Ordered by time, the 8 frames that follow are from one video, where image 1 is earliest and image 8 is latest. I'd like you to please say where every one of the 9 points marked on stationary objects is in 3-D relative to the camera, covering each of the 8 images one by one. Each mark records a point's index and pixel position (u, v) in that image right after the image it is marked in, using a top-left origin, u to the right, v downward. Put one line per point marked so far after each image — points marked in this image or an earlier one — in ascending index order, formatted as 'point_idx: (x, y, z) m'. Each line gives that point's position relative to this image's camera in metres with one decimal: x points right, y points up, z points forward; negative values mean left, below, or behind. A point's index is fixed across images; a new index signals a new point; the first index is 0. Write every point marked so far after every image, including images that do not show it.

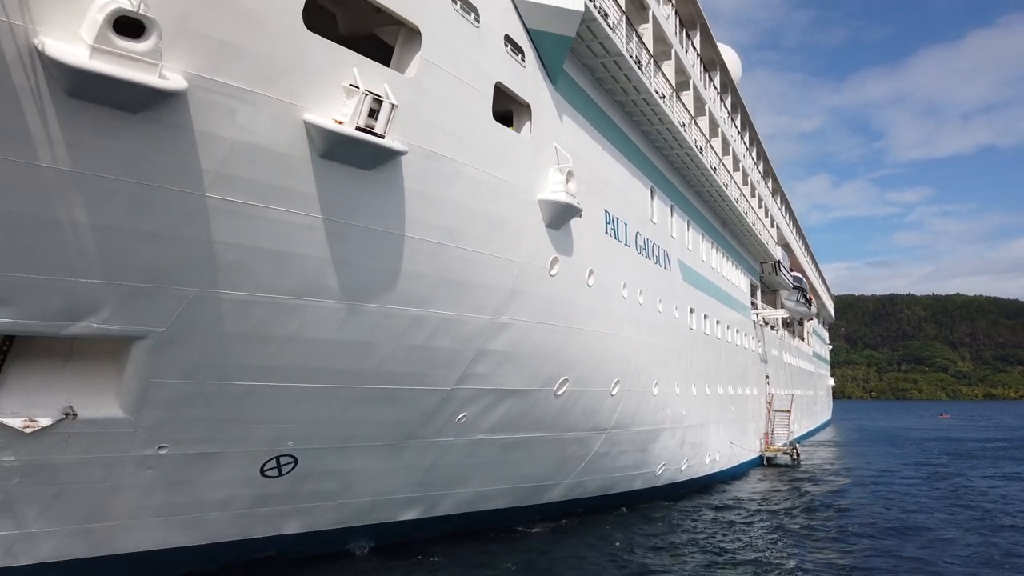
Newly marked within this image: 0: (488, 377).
0: (-0.2, -0.7, +6.2) m
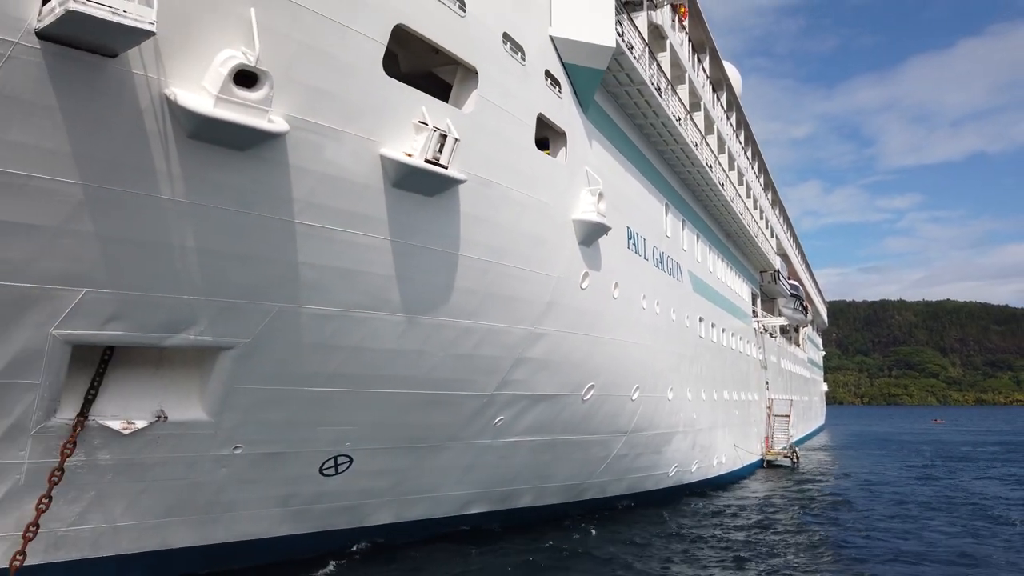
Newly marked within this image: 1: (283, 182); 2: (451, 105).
0: (+0.1, -0.8, +6.7) m
1: (-1.3, +0.6, +4.4) m
2: (-0.4, +1.2, +5.3) m
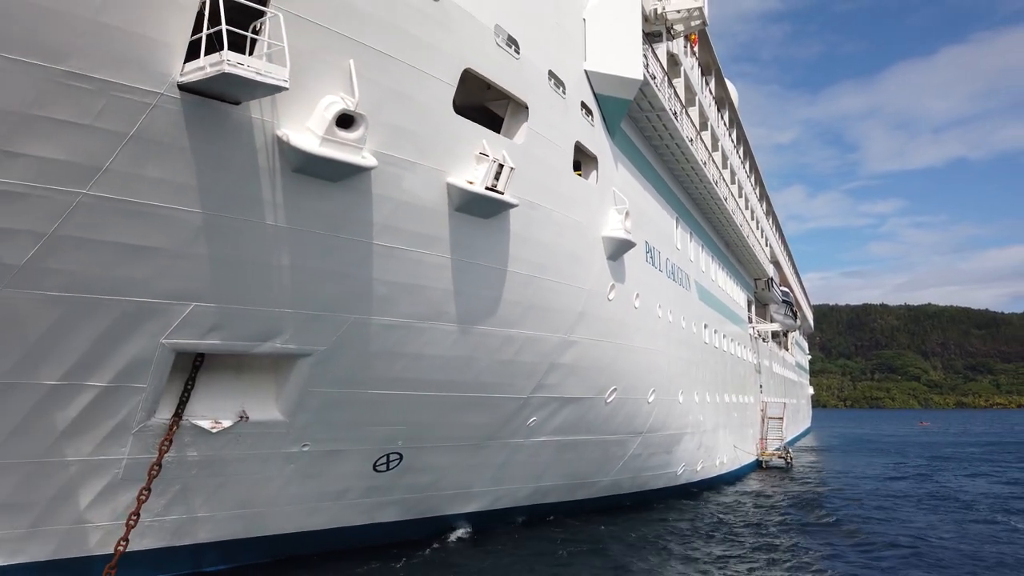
0: (+0.4, -0.9, +7.3) m
1: (-0.9, +0.5, +4.9) m
2: (-0.1, +1.1, +5.9) m
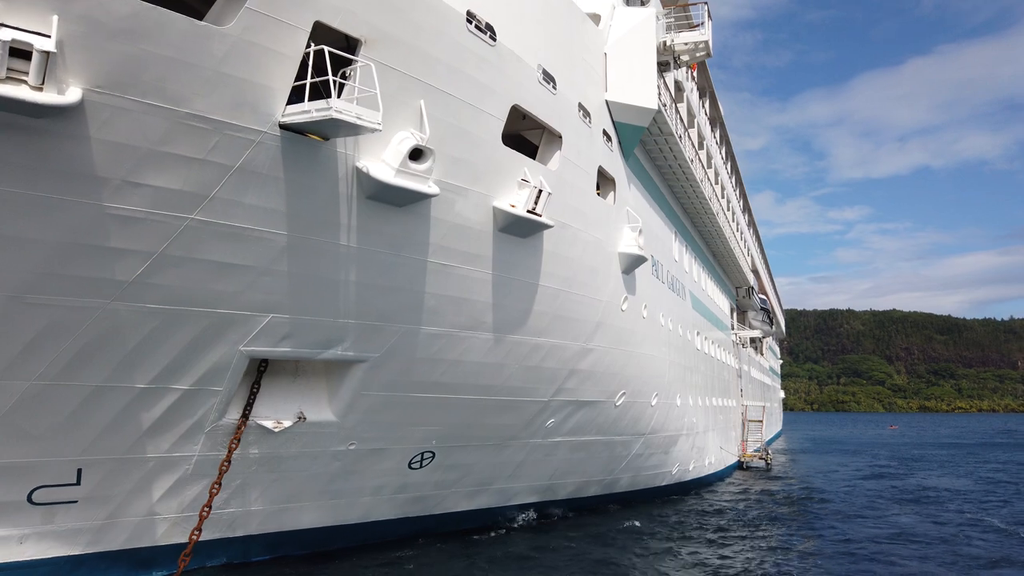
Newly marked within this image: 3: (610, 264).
0: (+0.6, -1.0, +7.9) m
1: (-0.6, +0.4, +5.5) m
2: (+0.2, +1.0, +6.4) m
3: (+1.0, +0.2, +7.7) m
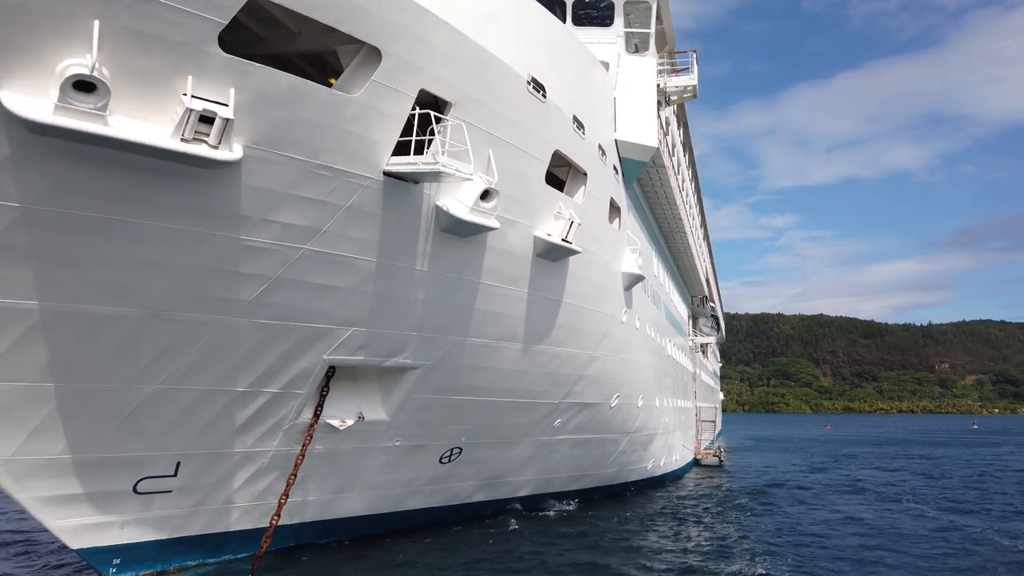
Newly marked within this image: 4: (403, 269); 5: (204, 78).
0: (+0.8, -1.2, +8.9) m
1: (-0.3, +0.3, +6.4) m
2: (+0.5, +0.9, +7.4) m
3: (+1.1, +0.1, +8.7) m
4: (-0.8, +0.1, +5.9) m
5: (-1.7, +1.1, +4.3) m
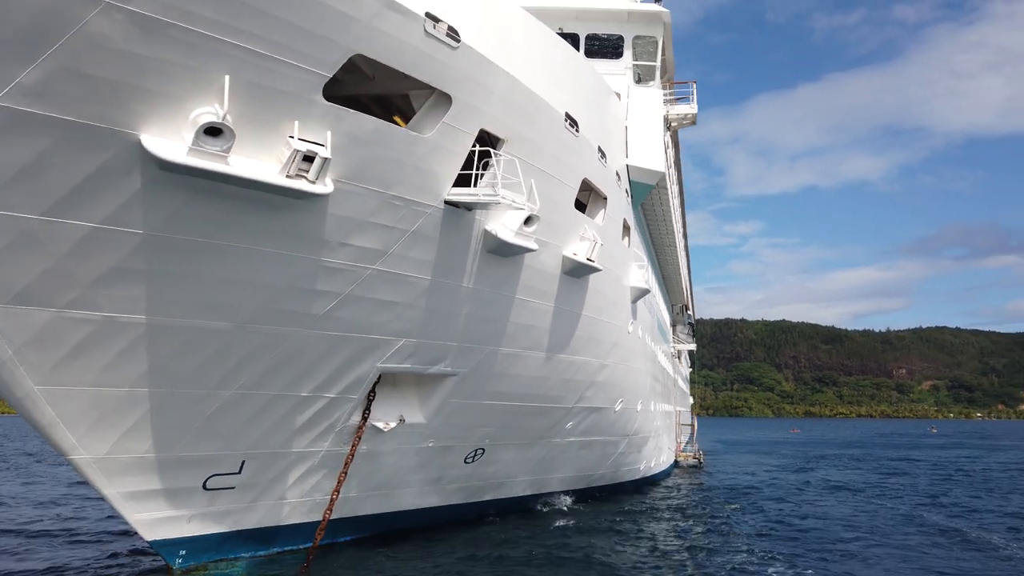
0: (+1.0, -1.3, +9.6) m
1: (0.0, +0.1, +7.1) m
2: (+0.8, +0.7, +8.1) m
3: (+1.3, -0.1, +9.4) m
4: (-0.5, 0.0, +6.5) m
5: (-1.3, +1.0, +4.9) m
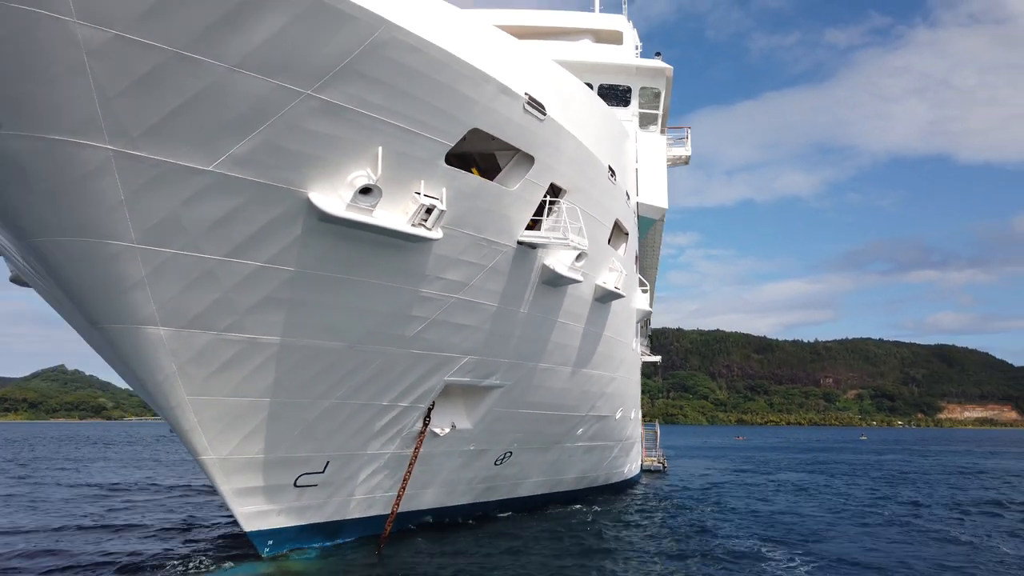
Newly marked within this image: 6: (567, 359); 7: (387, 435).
0: (+1.2, -1.6, +10.8) m
1: (+0.5, -0.1, +8.2) m
2: (+1.2, +0.5, +9.3) m
3: (+1.6, -0.4, +10.6) m
4: (0.0, -0.2, +7.7) m
5: (-0.6, +0.8, +5.9) m
6: (+0.7, -0.9, +9.1) m
7: (-1.3, -1.5, +7.8) m
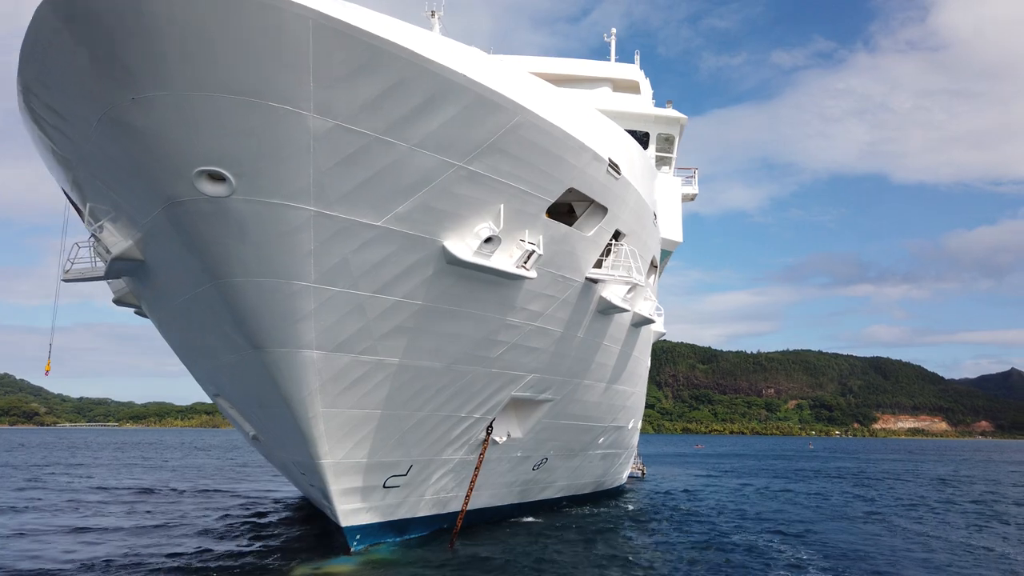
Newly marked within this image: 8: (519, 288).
0: (+1.6, -2.0, +12.0) m
1: (+1.1, -0.5, +9.5) m
2: (+1.7, +0.1, +10.6) m
3: (+2.1, -0.8, +12.0) m
4: (+0.7, -0.5, +8.9) m
5: (+0.2, +0.5, +7.1) m
6: (+1.2, -1.2, +10.4) m
7: (-0.6, -1.8, +8.9) m
8: (+0.1, 0.0, +7.6) m
